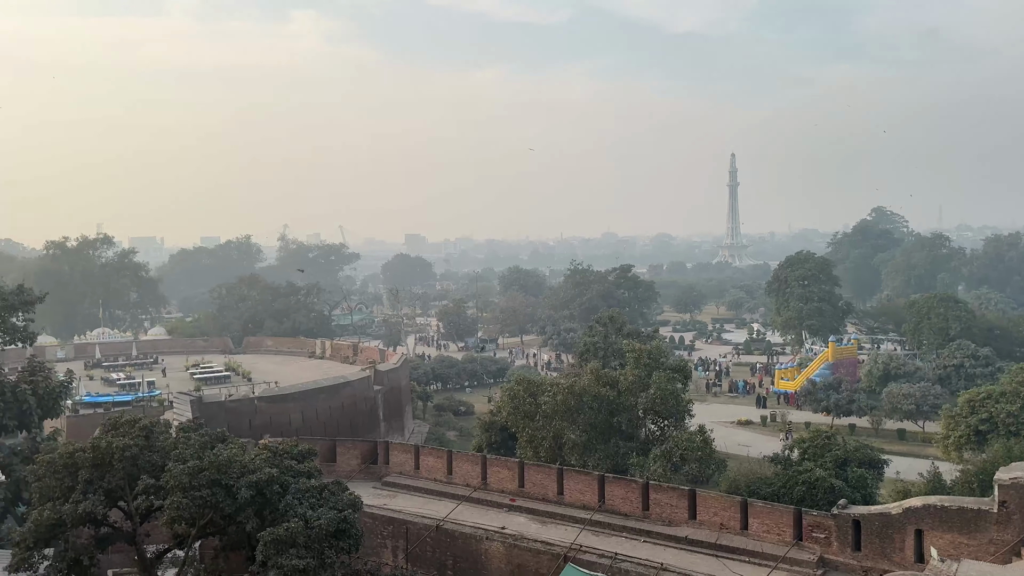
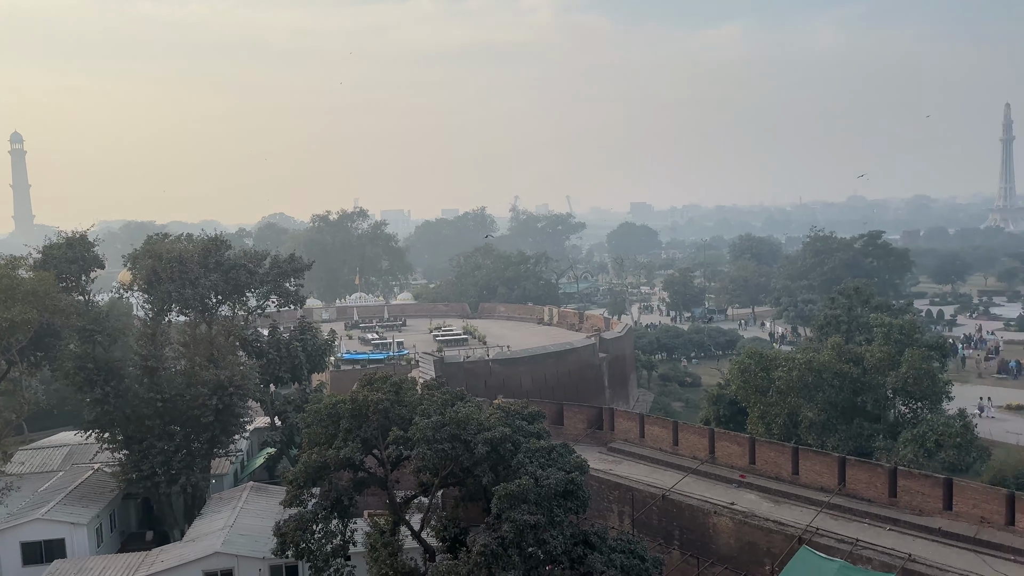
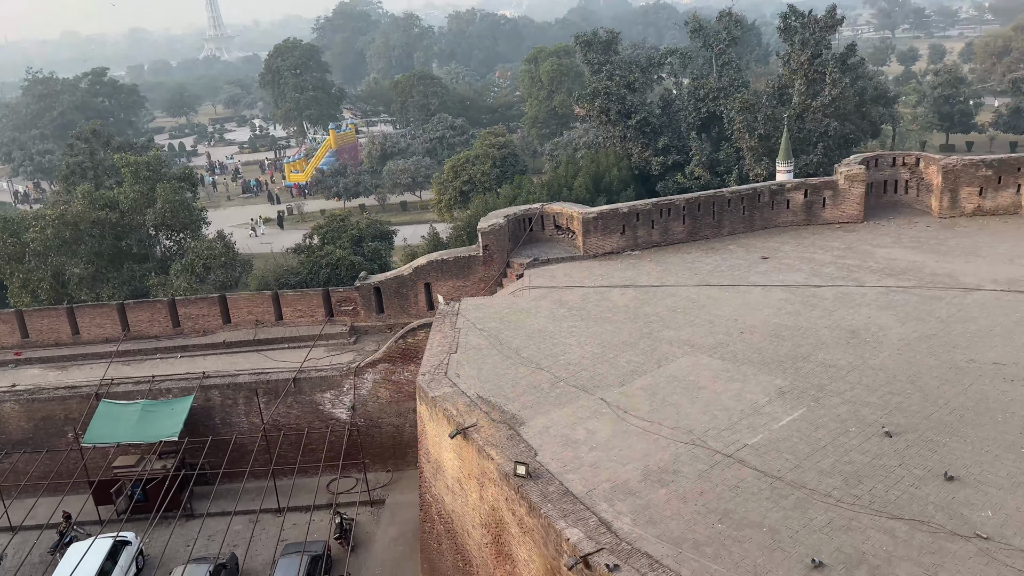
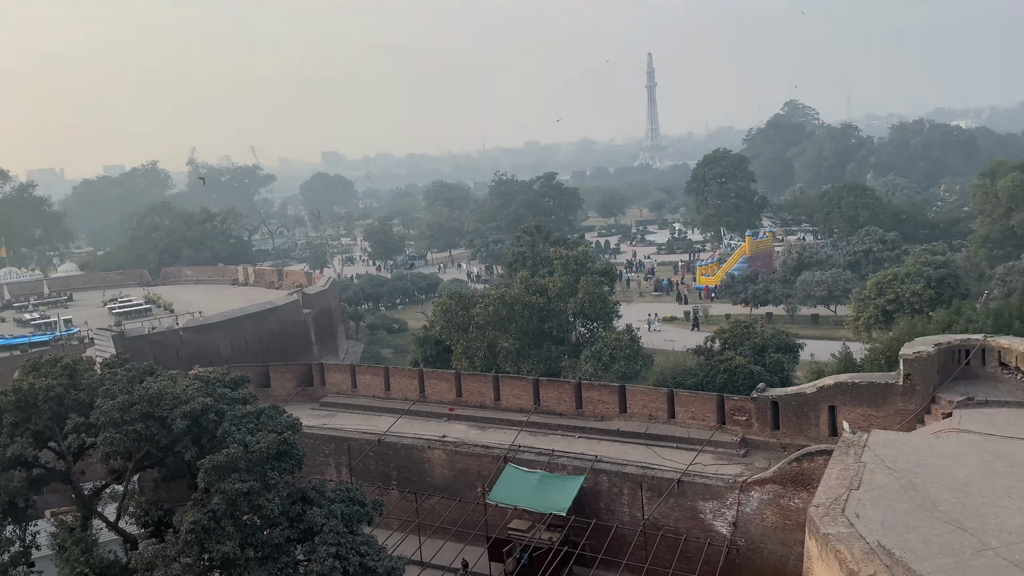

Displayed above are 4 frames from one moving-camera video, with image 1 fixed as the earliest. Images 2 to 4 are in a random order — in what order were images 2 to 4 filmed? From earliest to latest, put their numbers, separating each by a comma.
2, 4, 3
